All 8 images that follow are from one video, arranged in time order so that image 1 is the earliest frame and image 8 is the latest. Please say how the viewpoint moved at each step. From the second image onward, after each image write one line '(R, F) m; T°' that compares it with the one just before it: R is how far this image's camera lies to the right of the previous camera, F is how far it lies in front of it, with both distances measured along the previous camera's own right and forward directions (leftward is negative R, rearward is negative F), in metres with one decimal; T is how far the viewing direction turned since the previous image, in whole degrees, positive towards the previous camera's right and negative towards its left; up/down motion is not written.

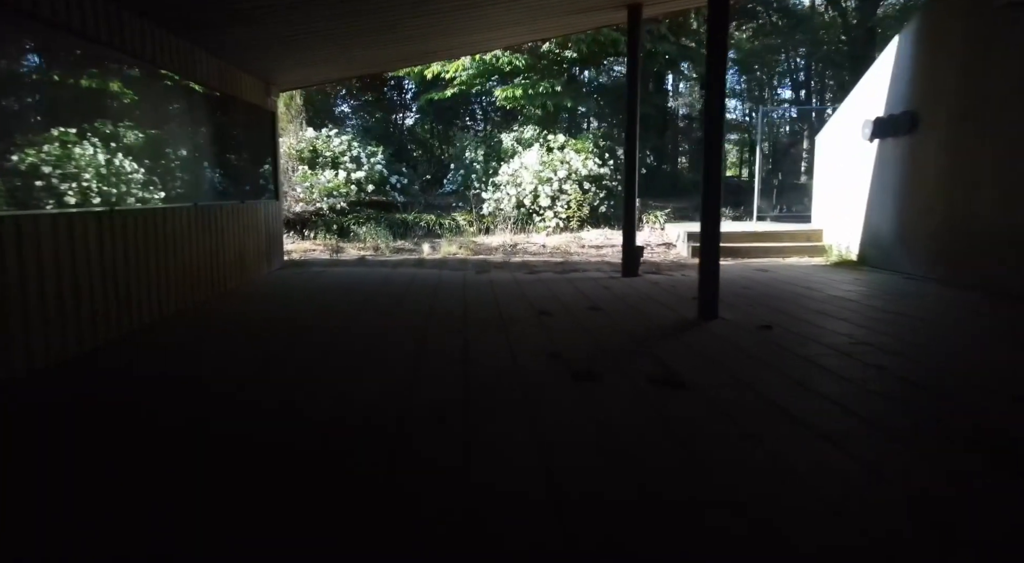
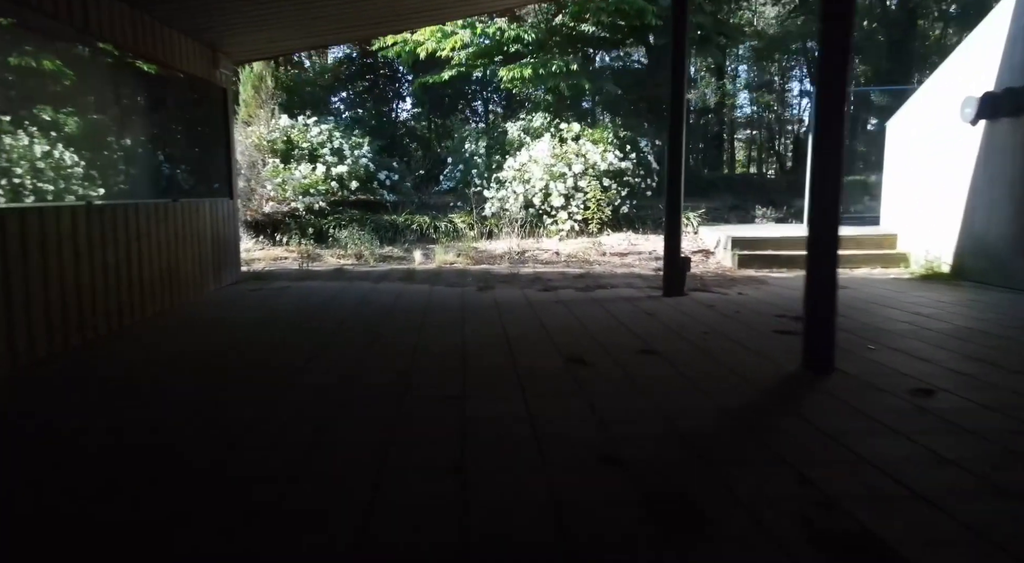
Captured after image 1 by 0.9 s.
(-0.1, +1.6) m; 0°
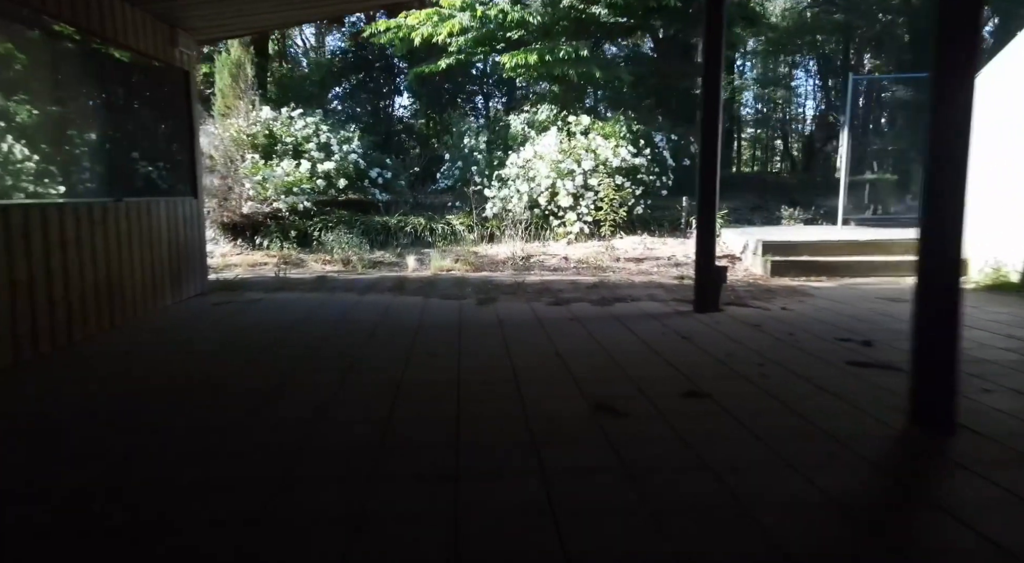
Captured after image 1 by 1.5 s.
(0.0, +0.9) m; 0°
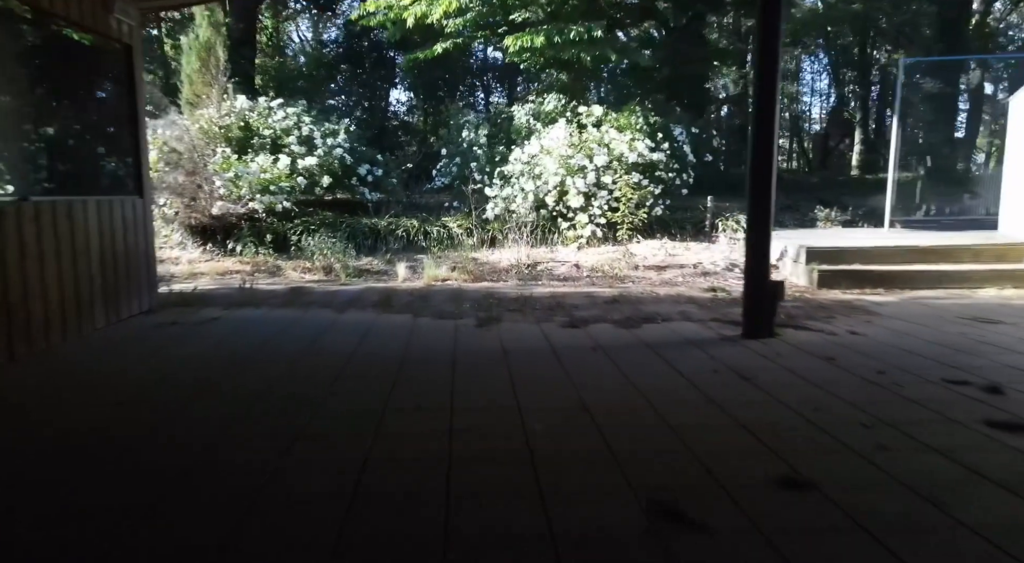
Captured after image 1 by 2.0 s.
(0.0, +1.0) m; 0°
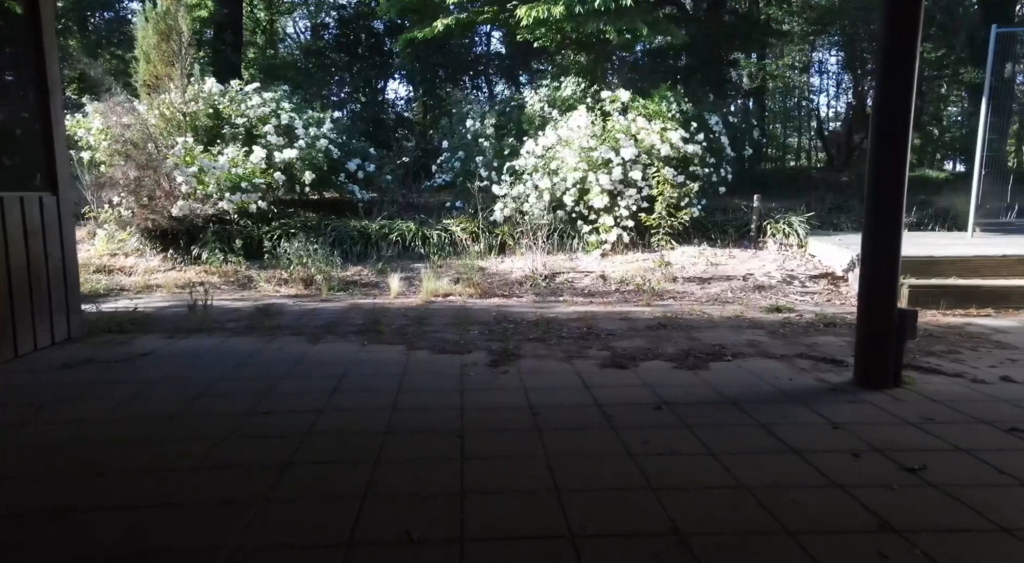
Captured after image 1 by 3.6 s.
(-0.1, +1.2) m; 0°
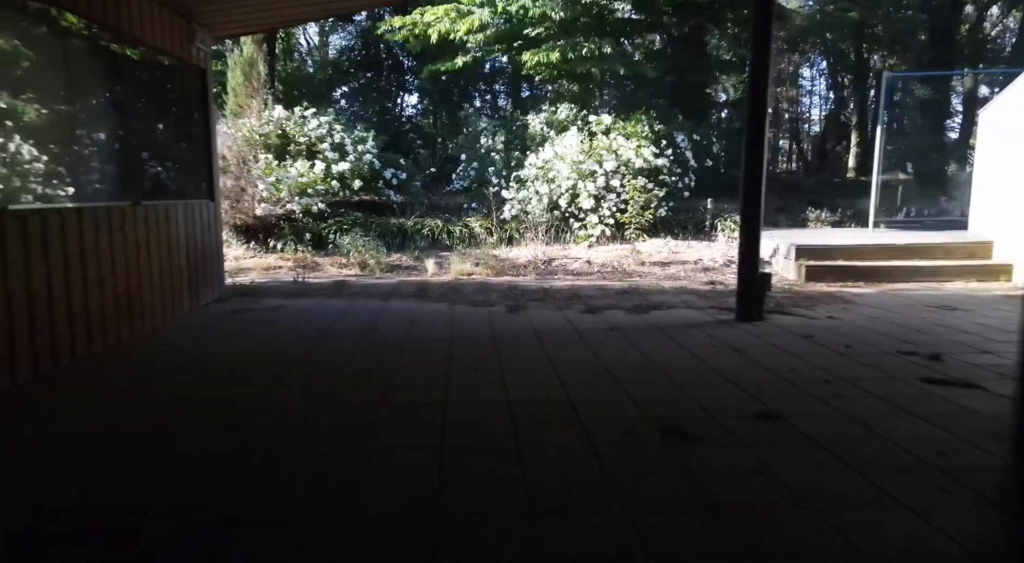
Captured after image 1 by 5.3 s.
(-0.1, -1.9) m; 0°
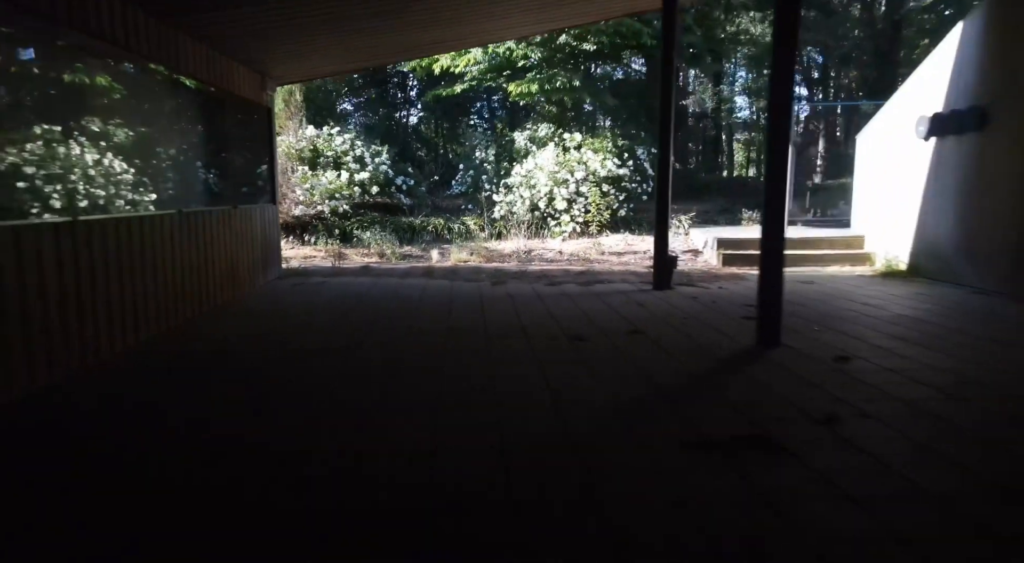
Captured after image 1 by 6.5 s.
(+0.2, -2.1) m; 0°
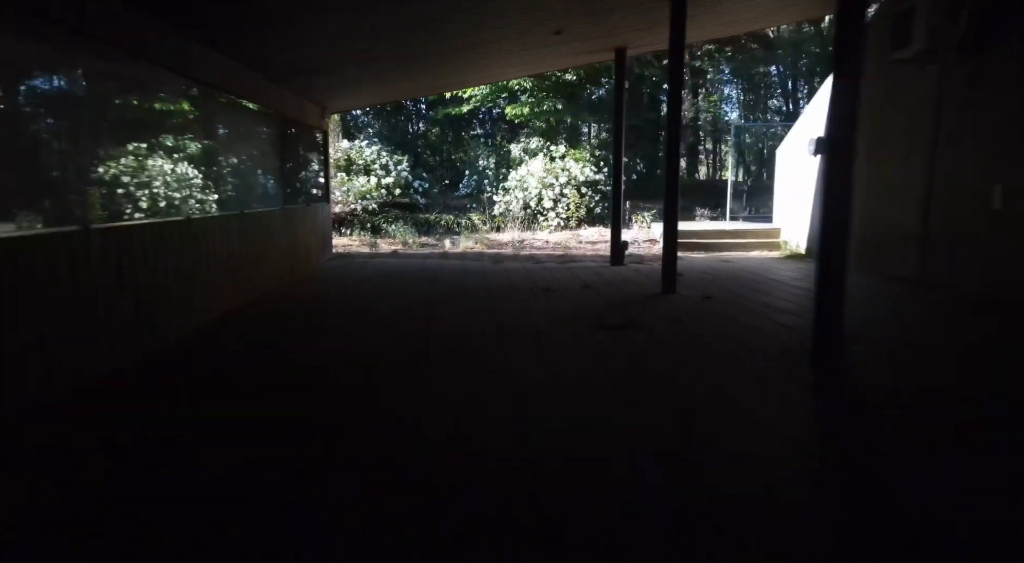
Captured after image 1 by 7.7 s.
(+0.1, -2.5) m; 0°
